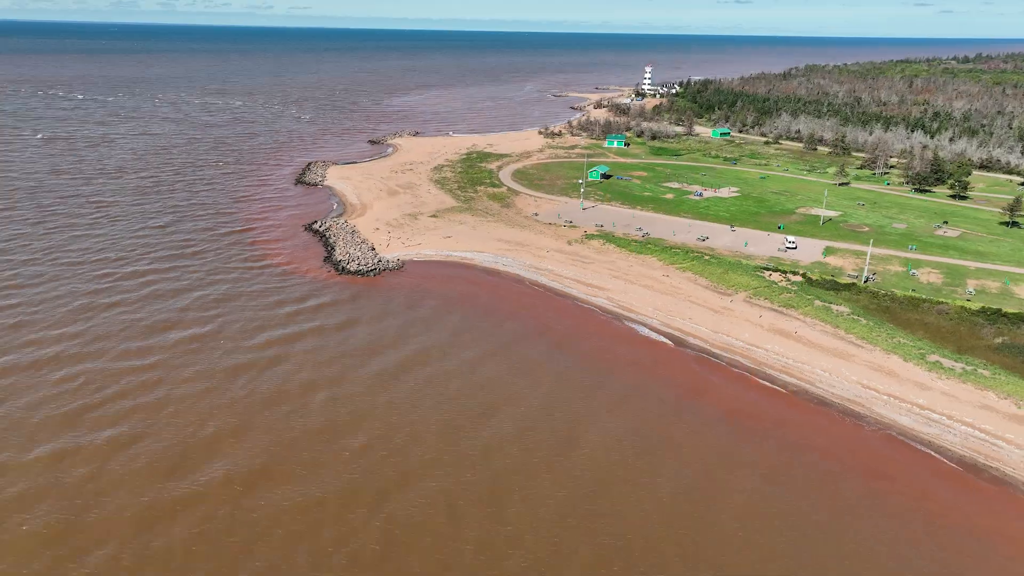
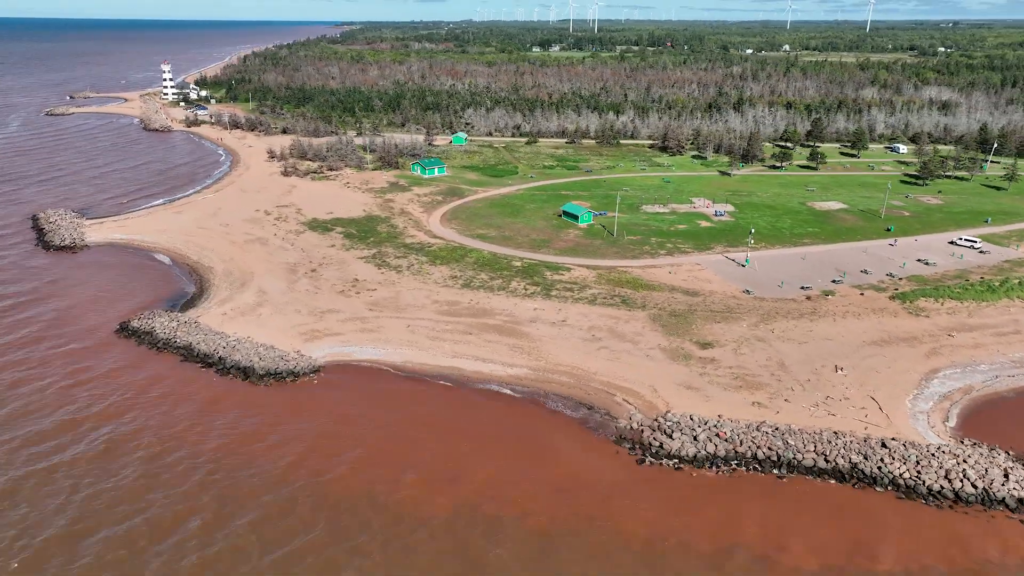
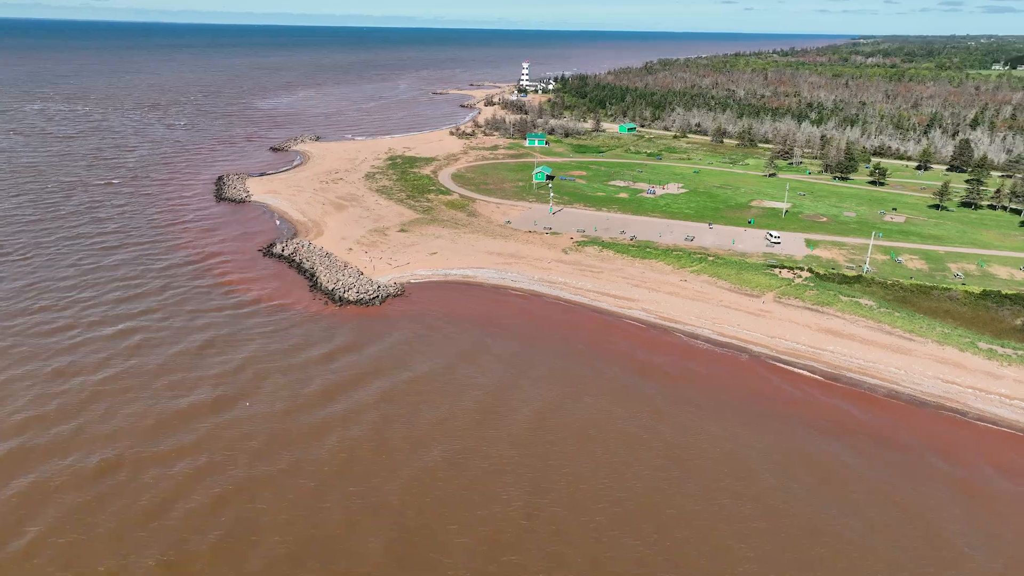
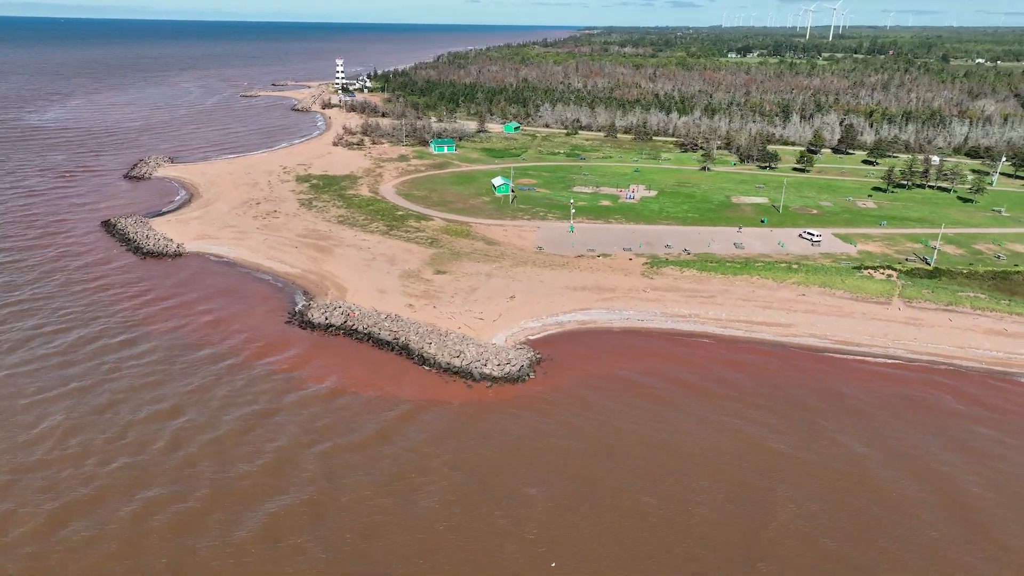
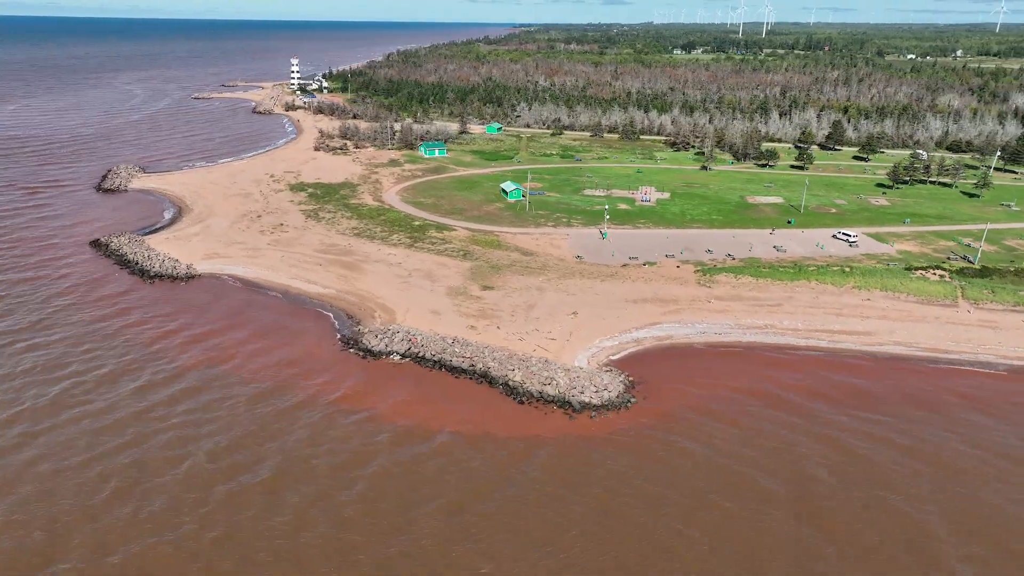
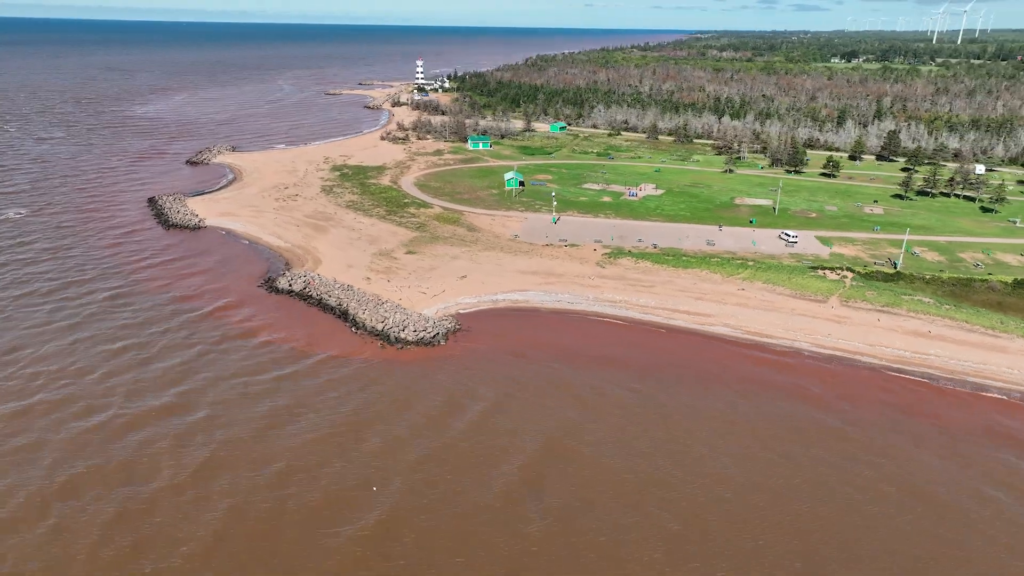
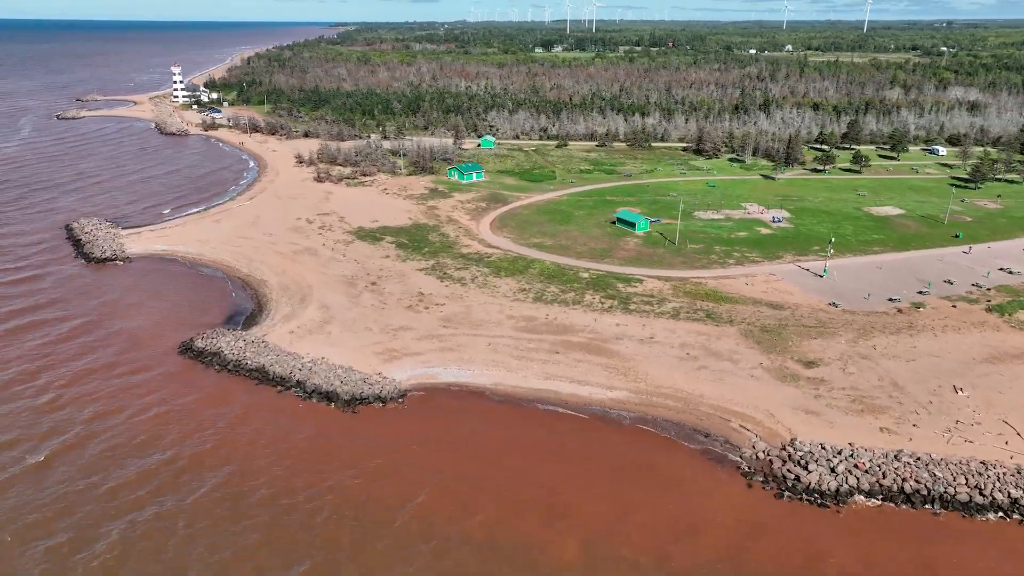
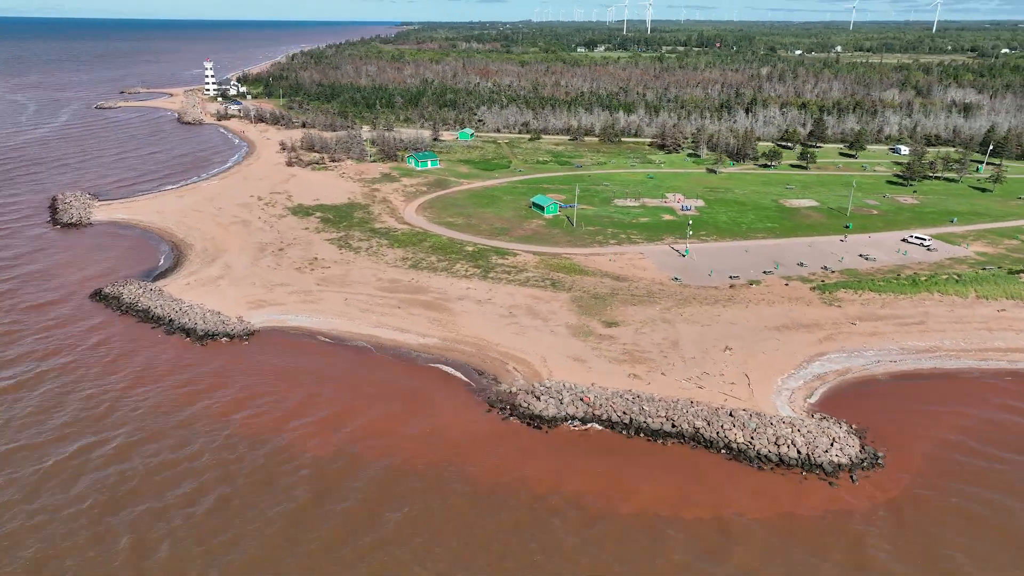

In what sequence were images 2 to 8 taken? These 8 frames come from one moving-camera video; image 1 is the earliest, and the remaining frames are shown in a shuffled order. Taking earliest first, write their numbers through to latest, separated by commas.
3, 6, 4, 5, 8, 2, 7
